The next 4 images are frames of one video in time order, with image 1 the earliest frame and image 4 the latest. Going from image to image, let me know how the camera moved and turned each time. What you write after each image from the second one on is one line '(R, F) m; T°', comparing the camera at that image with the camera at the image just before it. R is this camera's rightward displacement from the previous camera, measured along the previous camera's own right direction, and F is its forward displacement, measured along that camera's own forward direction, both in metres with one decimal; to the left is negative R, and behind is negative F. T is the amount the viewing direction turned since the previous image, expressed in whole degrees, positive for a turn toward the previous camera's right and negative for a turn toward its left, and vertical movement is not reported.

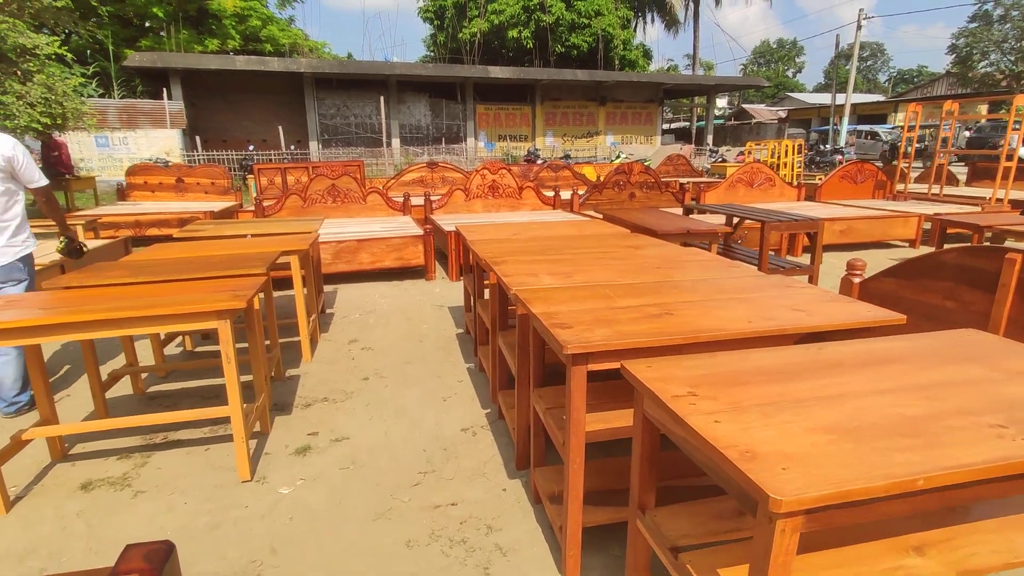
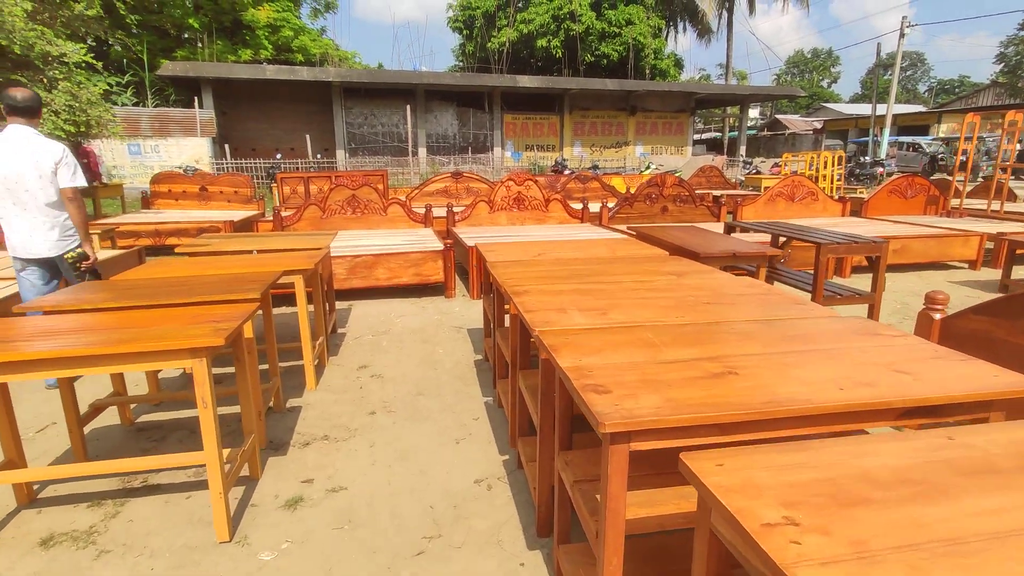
(0.0, +0.3) m; -3°
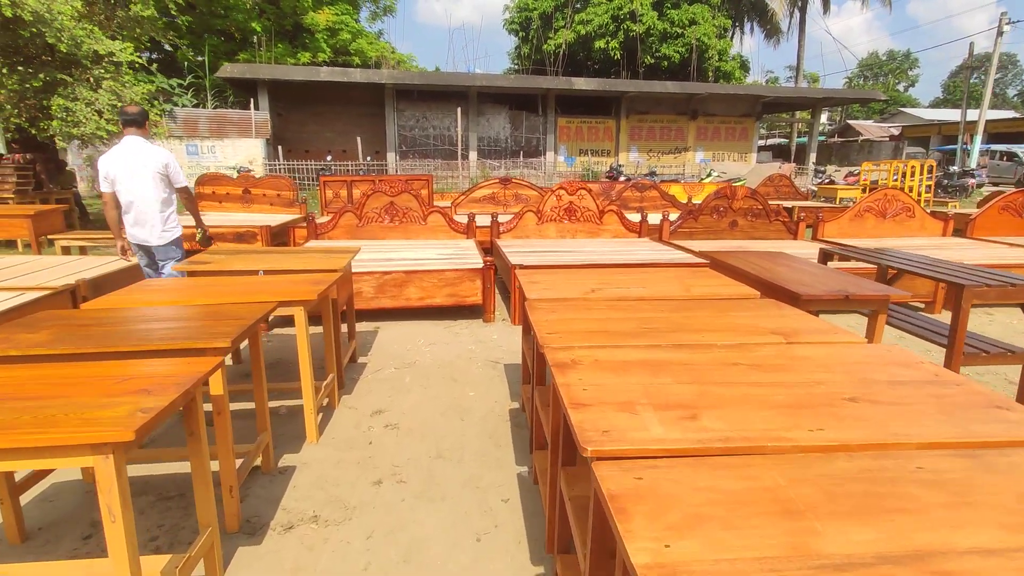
(0.0, +0.5) m; -5°
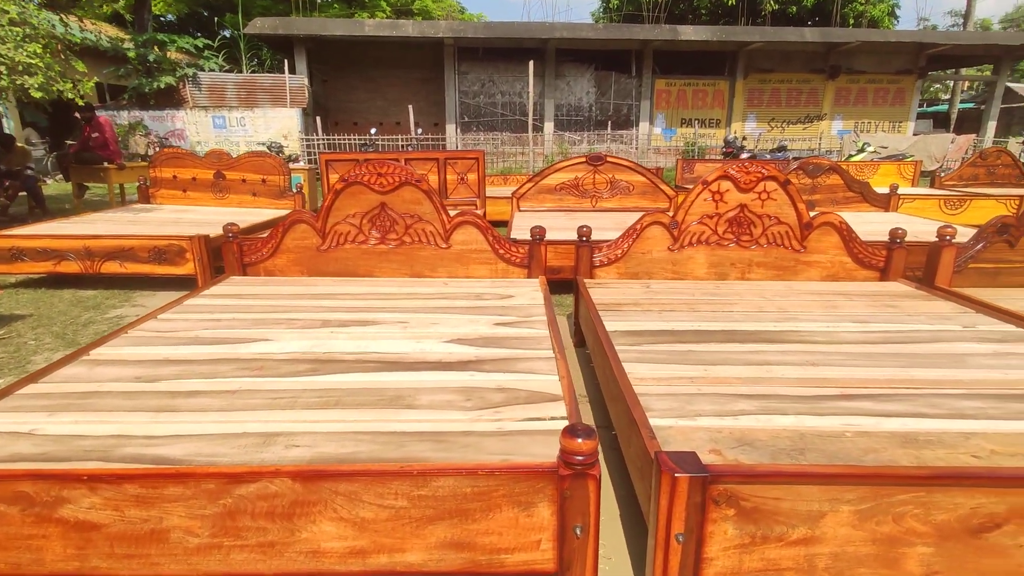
(-0.2, +2.8) m; -7°
